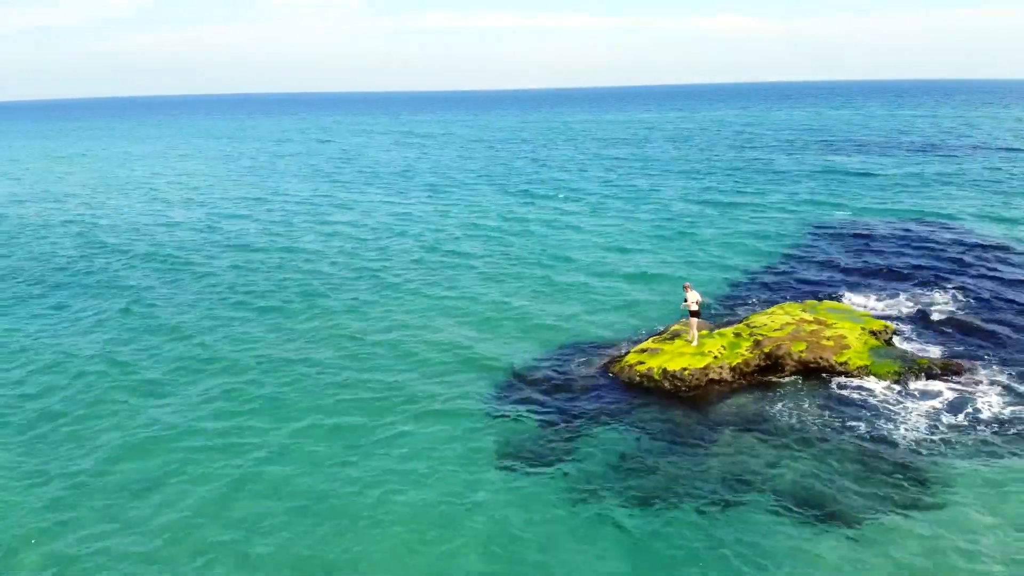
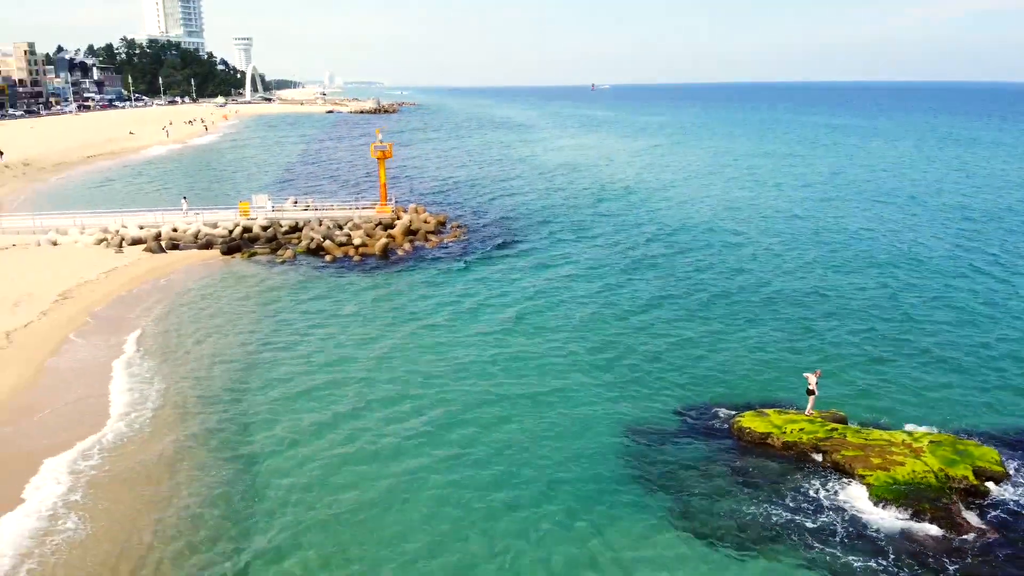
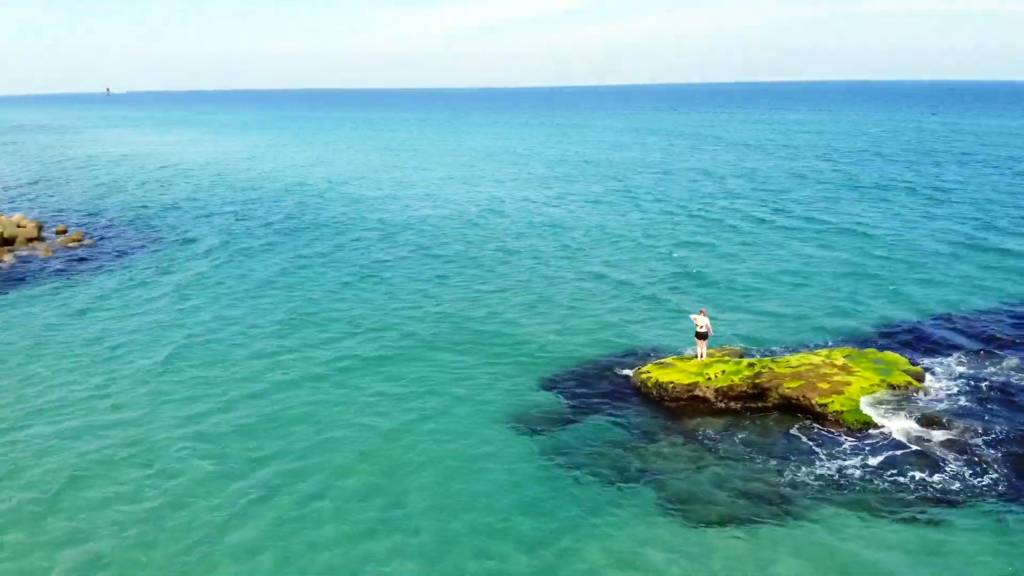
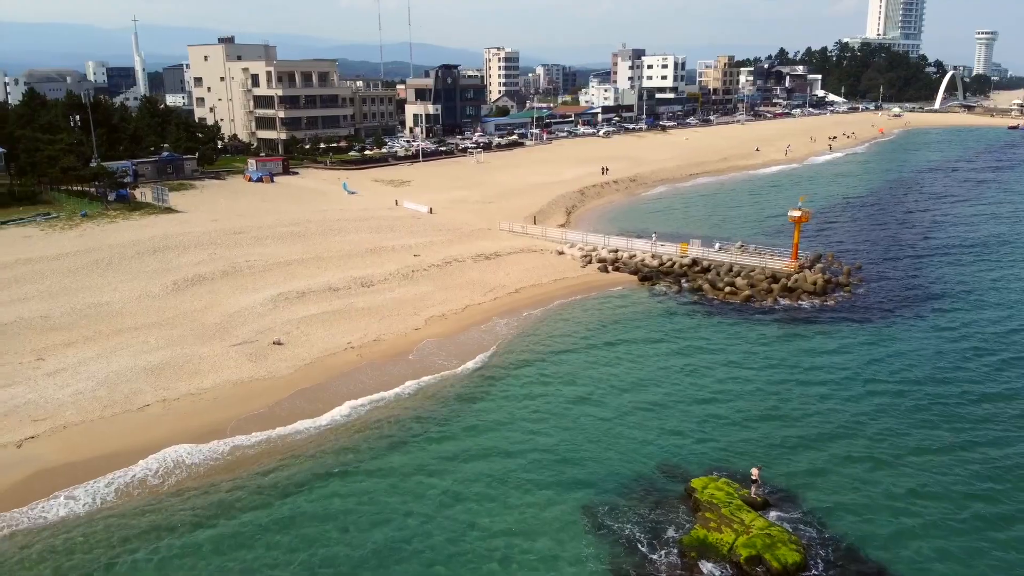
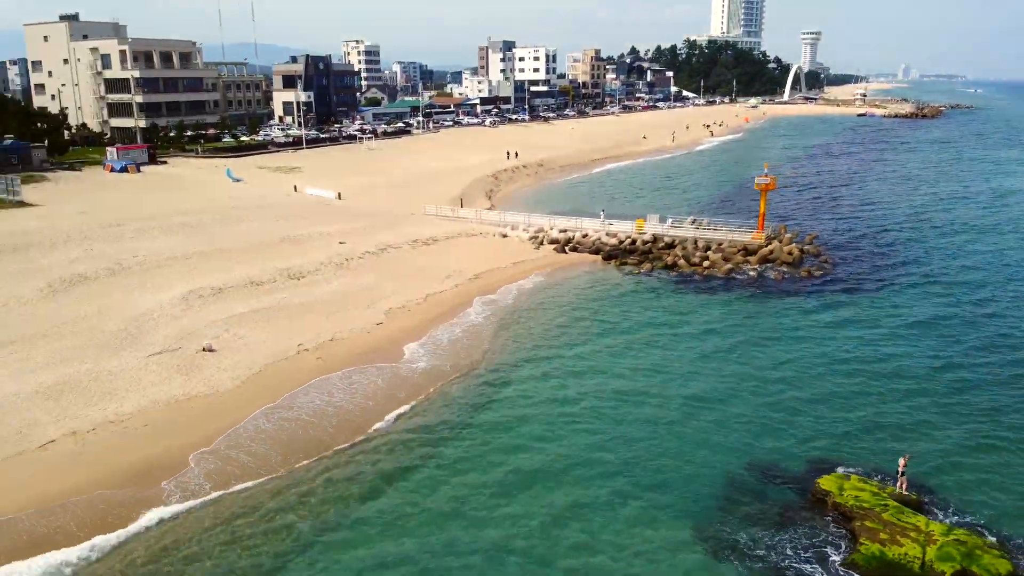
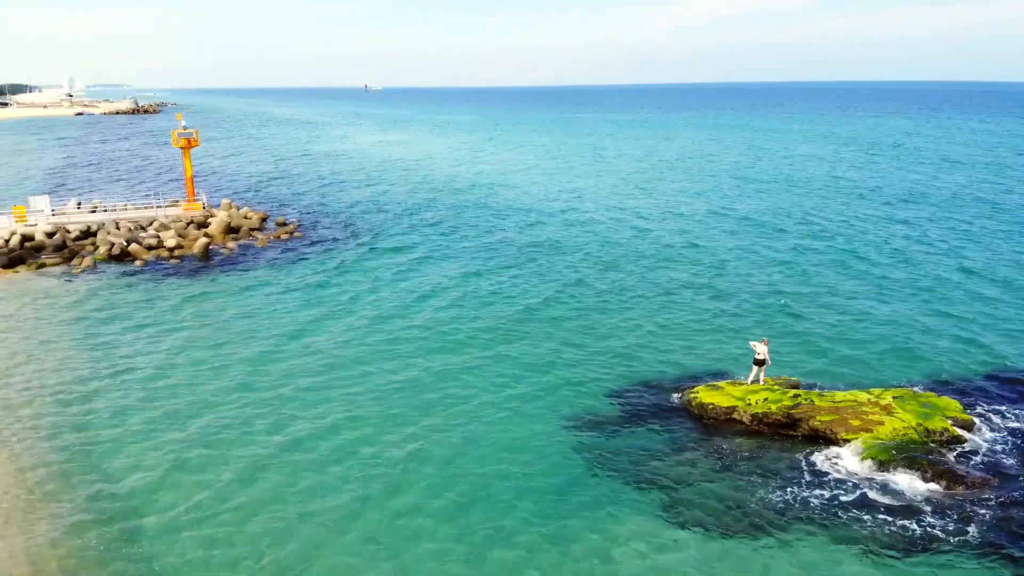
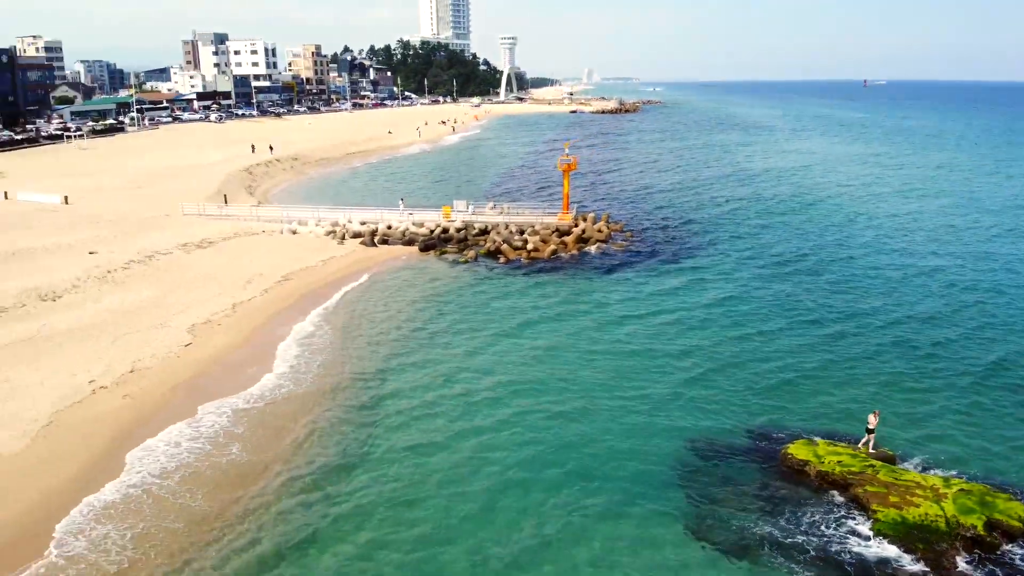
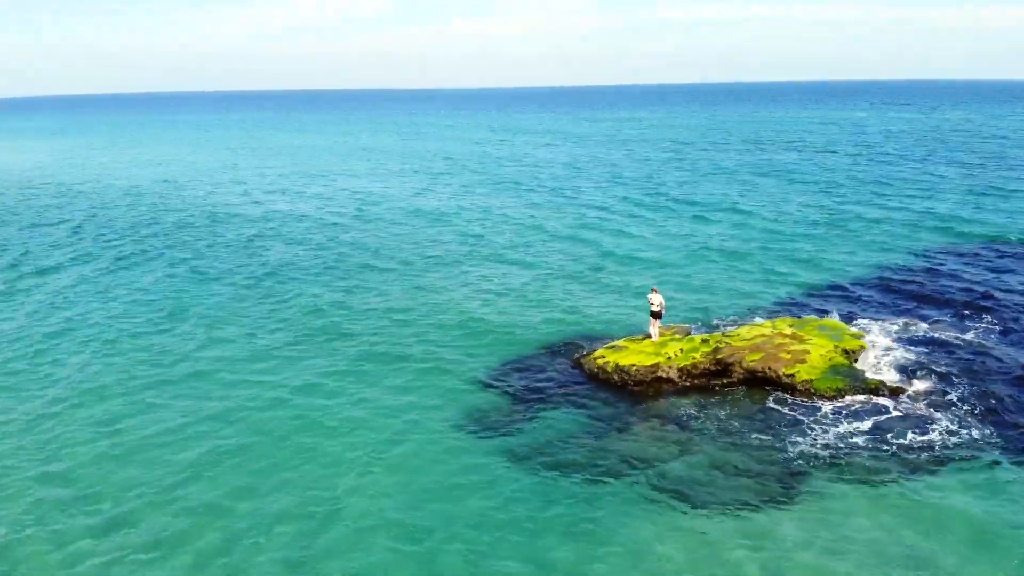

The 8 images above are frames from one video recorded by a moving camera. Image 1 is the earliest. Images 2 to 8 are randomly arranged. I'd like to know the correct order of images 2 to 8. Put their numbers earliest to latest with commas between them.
8, 3, 6, 2, 7, 5, 4
